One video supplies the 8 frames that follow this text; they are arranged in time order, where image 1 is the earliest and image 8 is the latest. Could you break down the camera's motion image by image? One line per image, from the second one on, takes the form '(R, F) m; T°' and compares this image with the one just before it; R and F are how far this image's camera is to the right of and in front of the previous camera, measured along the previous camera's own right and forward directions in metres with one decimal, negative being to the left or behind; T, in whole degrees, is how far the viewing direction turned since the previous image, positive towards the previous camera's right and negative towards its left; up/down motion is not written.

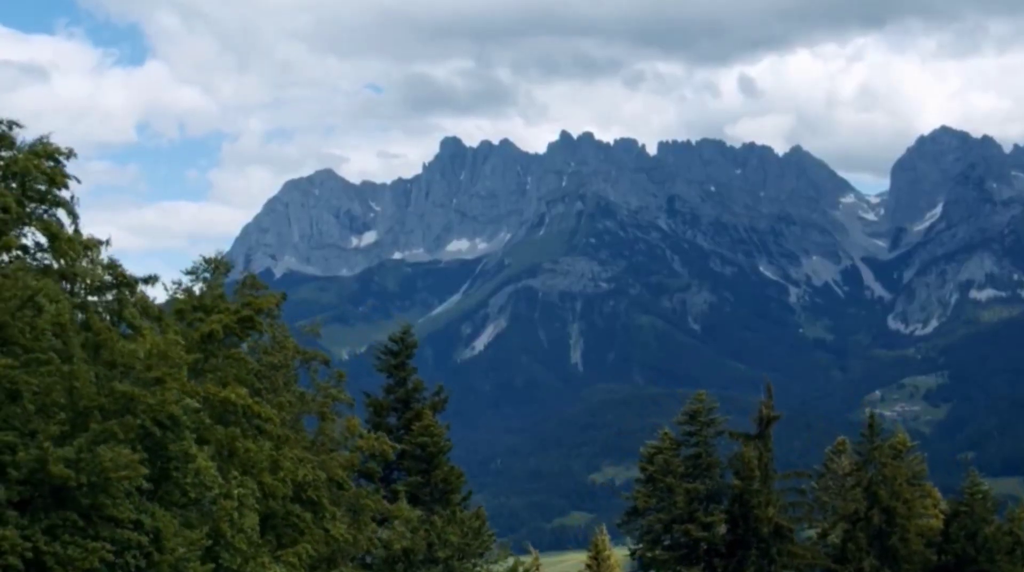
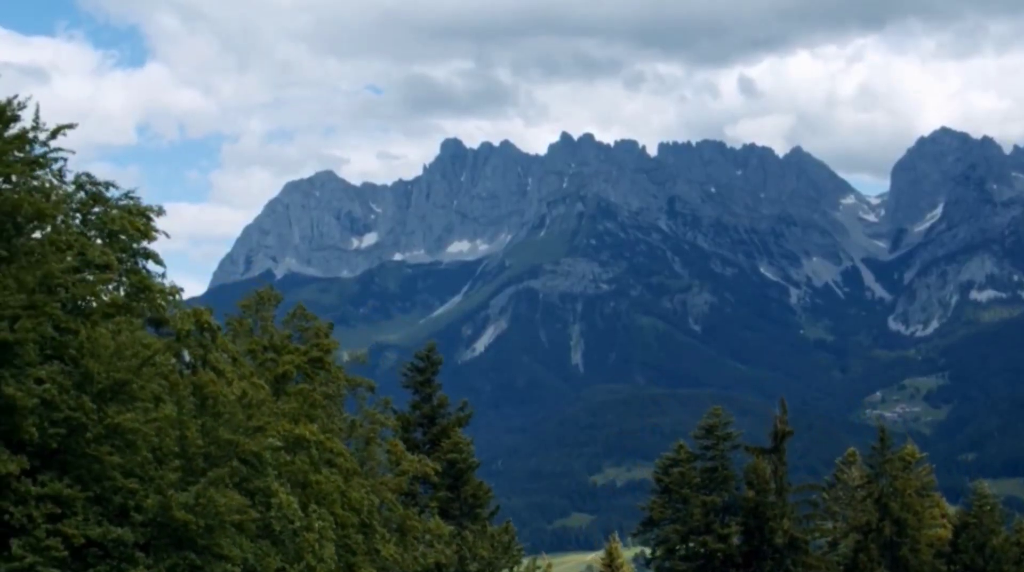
(-1.0, -1.6) m; 0°
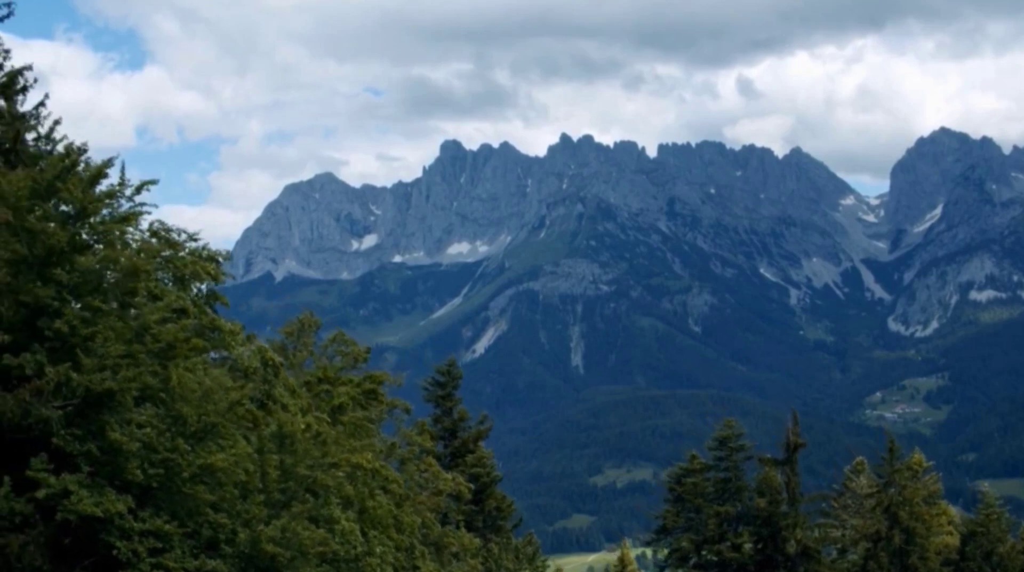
(-0.9, -1.3) m; 0°
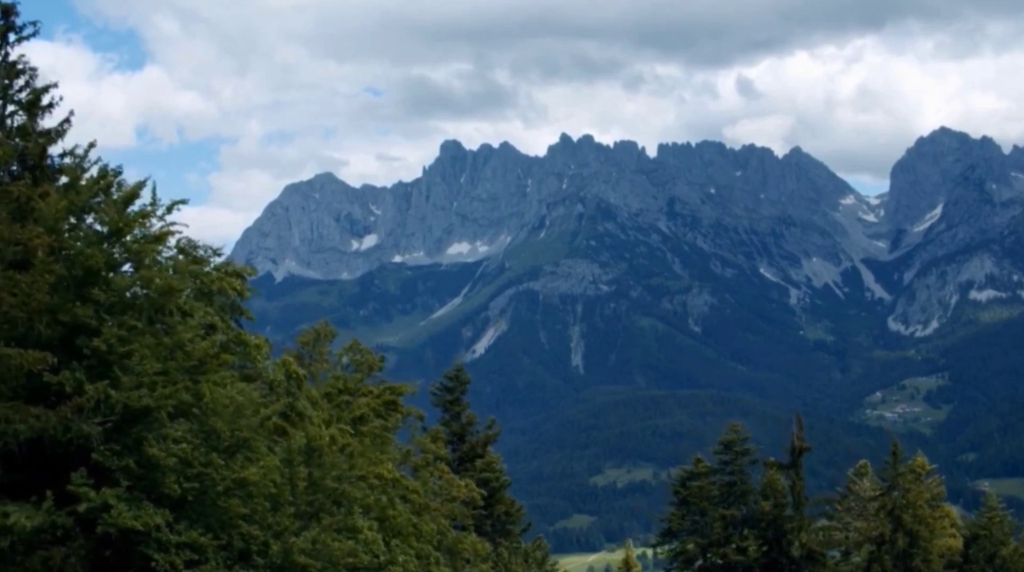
(-0.4, -0.5) m; 0°
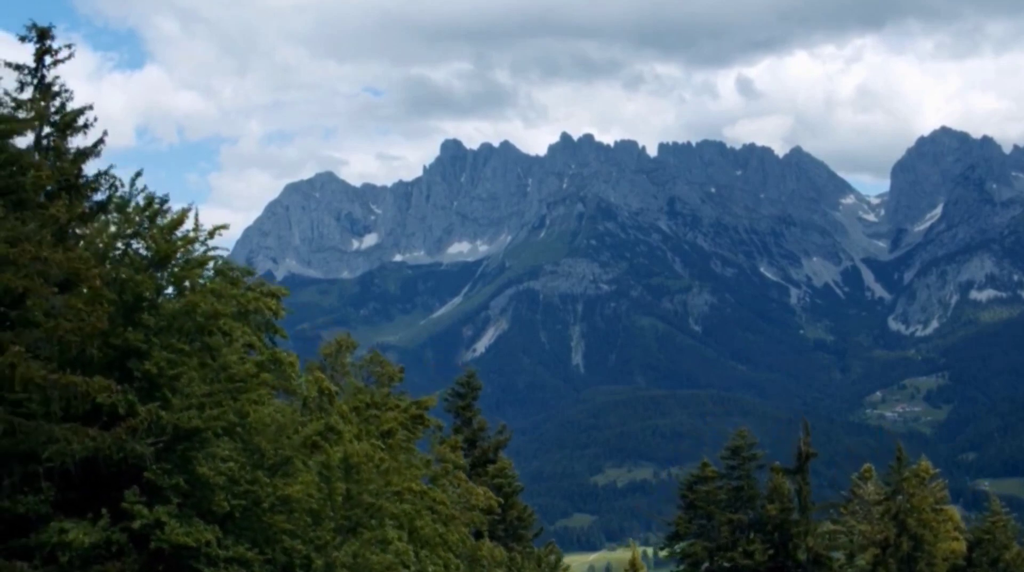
(-0.5, -0.8) m; 0°
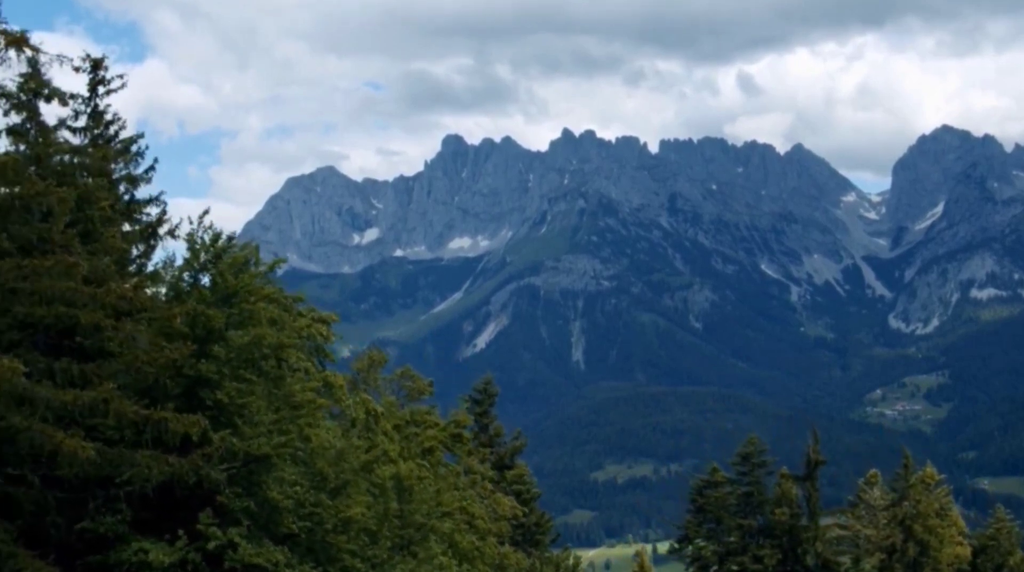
(-0.8, -1.2) m; 0°
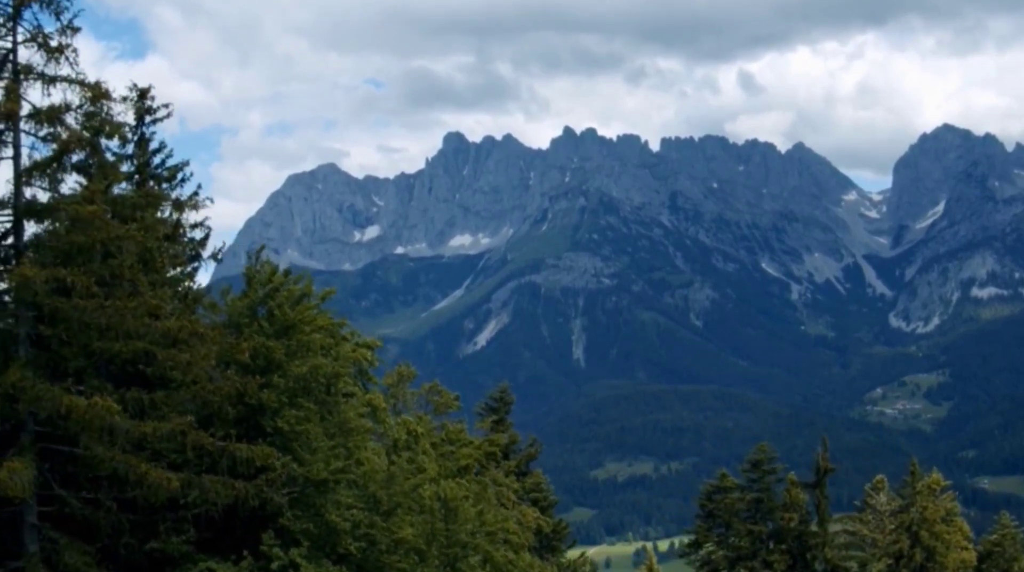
(-0.8, -1.1) m; 0°
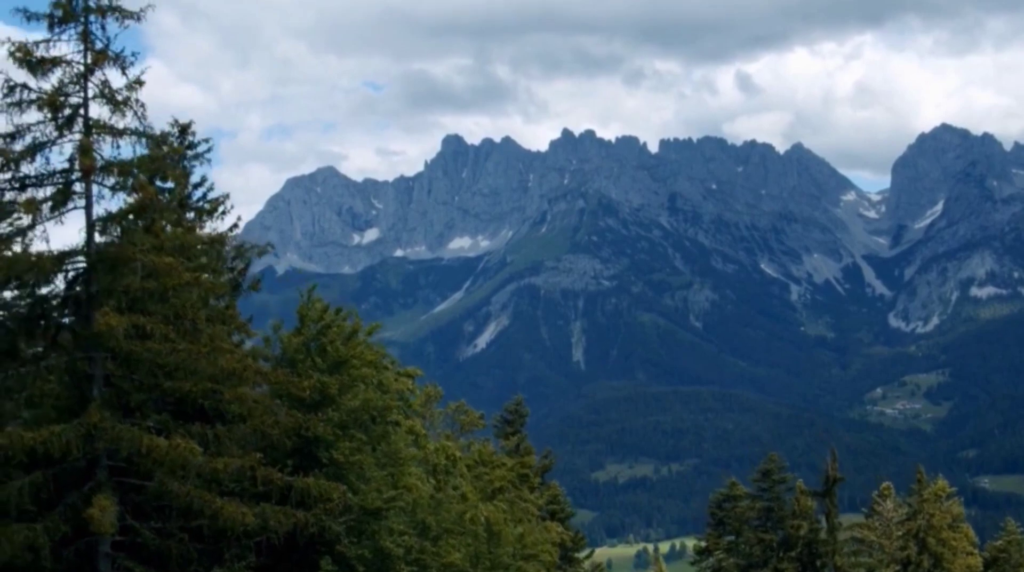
(-0.8, -1.2) m; 0°
